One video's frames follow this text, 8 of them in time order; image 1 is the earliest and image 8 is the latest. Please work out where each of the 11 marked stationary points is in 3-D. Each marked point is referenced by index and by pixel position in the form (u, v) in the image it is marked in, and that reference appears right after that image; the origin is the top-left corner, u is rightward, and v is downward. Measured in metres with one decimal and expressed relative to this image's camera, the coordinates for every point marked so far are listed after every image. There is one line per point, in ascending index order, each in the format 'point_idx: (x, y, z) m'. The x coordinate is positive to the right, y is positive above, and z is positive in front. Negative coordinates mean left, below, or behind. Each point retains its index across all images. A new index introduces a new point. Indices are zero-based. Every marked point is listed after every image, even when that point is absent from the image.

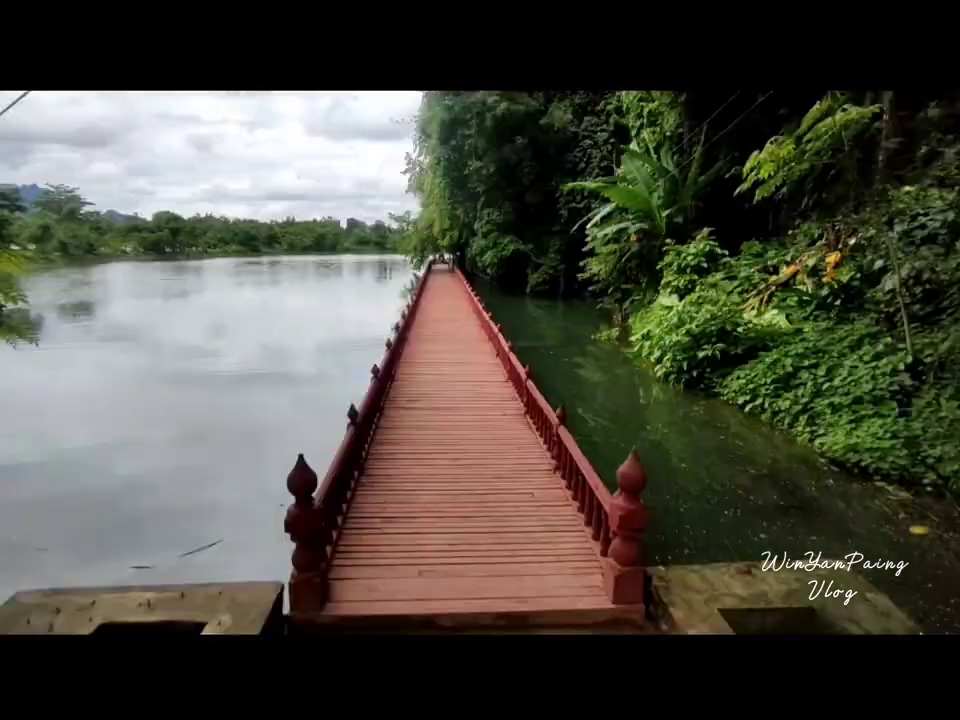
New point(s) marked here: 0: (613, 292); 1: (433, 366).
0: (+2.5, +1.3, +12.0) m
1: (-0.6, 0.0, +8.2) m
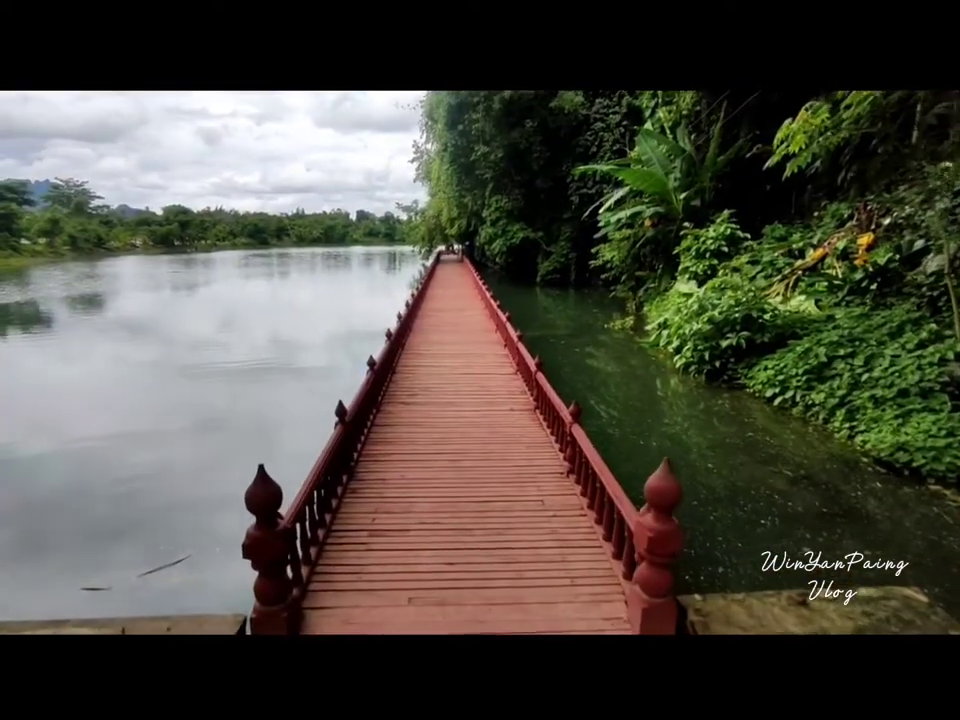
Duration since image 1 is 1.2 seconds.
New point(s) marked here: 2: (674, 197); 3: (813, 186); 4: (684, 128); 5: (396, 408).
0: (+2.7, +1.5, +11.5) m
1: (-0.5, +0.1, +7.9) m
2: (+3.0, +2.5, +9.5) m
3: (+4.8, +2.5, +9.0) m
4: (+3.2, +3.7, +9.8) m
5: (-0.8, -0.4, +5.7) m
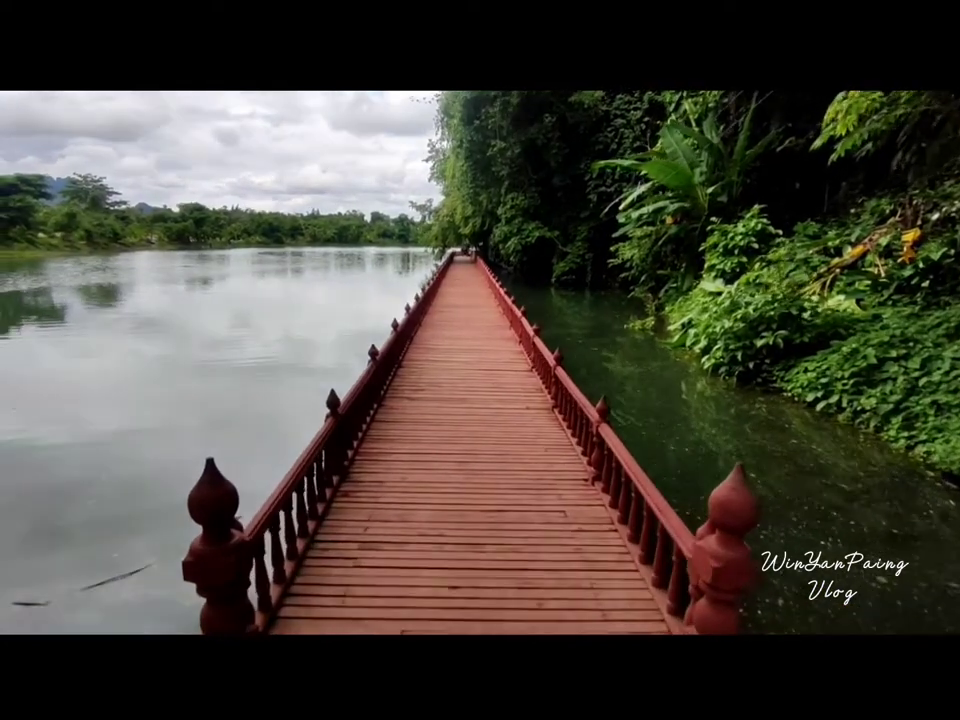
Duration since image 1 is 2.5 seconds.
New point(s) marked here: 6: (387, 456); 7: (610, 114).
0: (+2.9, +1.4, +11.1) m
1: (-0.3, +0.1, +7.4) m
2: (+3.2, +2.5, +9.1) m
3: (+5.0, +2.4, +8.5) m
4: (+3.5, +3.6, +9.4) m
5: (-0.7, -0.4, +5.3) m
6: (-0.6, -0.6, +4.1) m
7: (+3.1, +5.8, +14.8) m
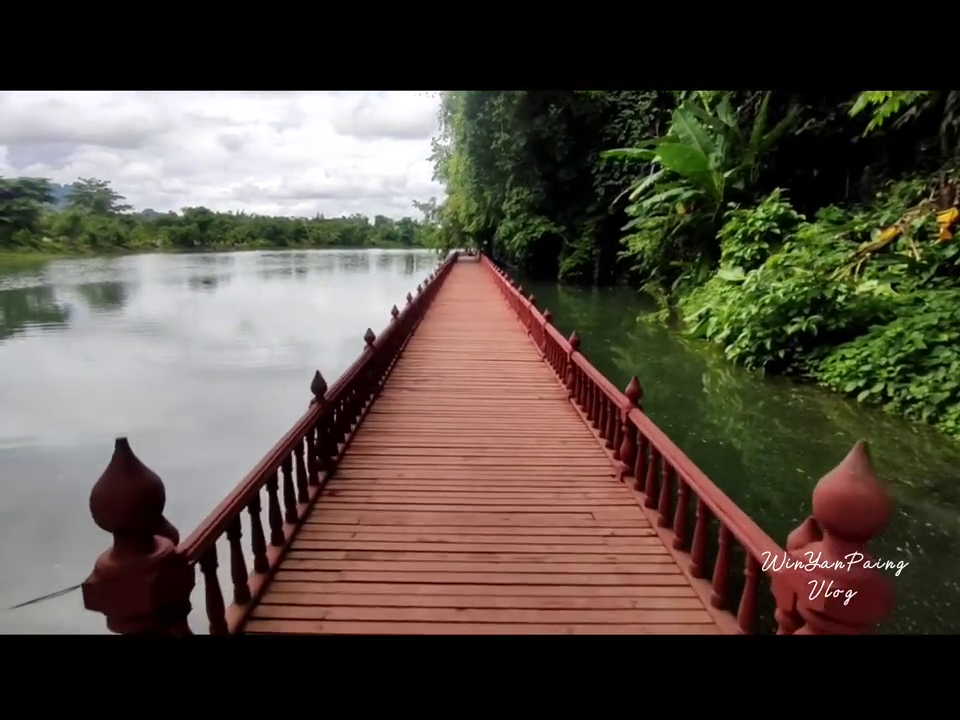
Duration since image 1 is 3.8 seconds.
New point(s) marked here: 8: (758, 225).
0: (+3.0, +1.5, +10.7) m
1: (-0.3, +0.2, +7.1) m
2: (+3.3, +2.5, +8.7) m
3: (+5.1, +2.5, +8.1) m
4: (+3.5, +3.7, +9.0) m
5: (-0.6, -0.3, +4.9) m
6: (-0.5, -0.5, +3.7) m
7: (+3.2, +5.9, +14.4) m
8: (+3.3, +1.6, +7.5) m
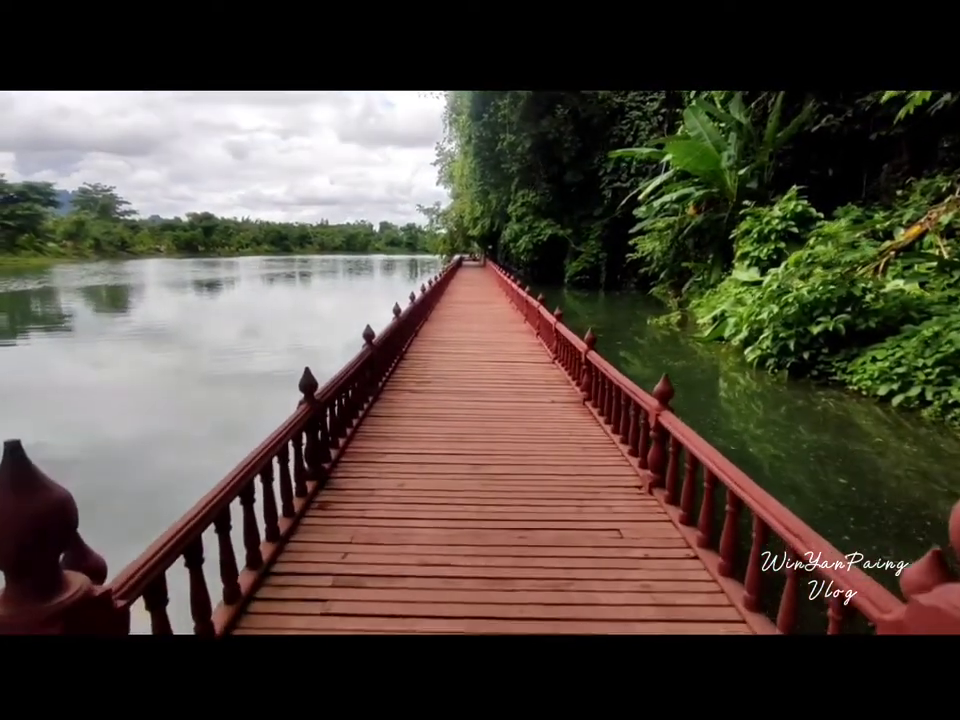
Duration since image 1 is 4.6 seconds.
0: (+3.1, +1.4, +10.4) m
1: (-0.2, +0.1, +6.8) m
2: (+3.4, +2.5, +8.4) m
3: (+5.2, +2.4, +7.8) m
4: (+3.6, +3.6, +8.7) m
5: (-0.6, -0.3, +4.6) m
6: (-0.5, -0.5, +3.5) m
7: (+3.3, +5.8, +14.2) m
8: (+3.4, +1.6, +7.2) m
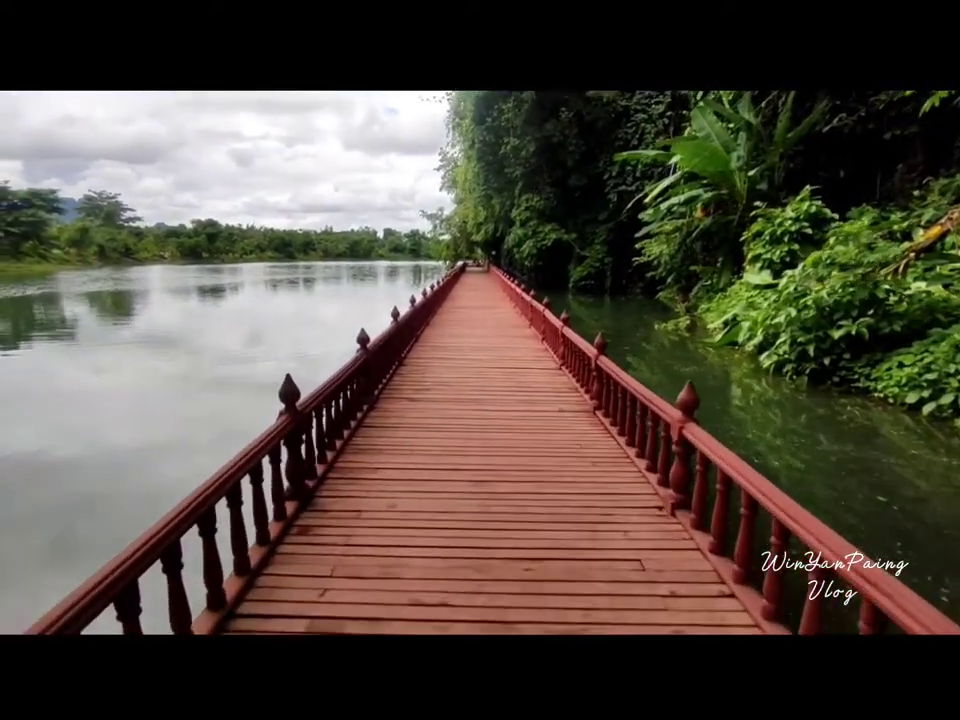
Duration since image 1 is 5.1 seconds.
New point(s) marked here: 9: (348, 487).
0: (+3.2, +1.3, +10.2) m
1: (-0.2, +0.1, +6.6) m
2: (+3.4, +2.4, +8.2) m
3: (+5.2, +2.4, +7.6) m
4: (+3.7, +3.5, +8.5) m
5: (-0.5, -0.3, +4.4) m
6: (-0.5, -0.6, +3.3) m
7: (+3.4, +5.6, +14.0) m
8: (+3.4, +1.5, +7.0) m
9: (-0.7, -0.6, +3.0) m
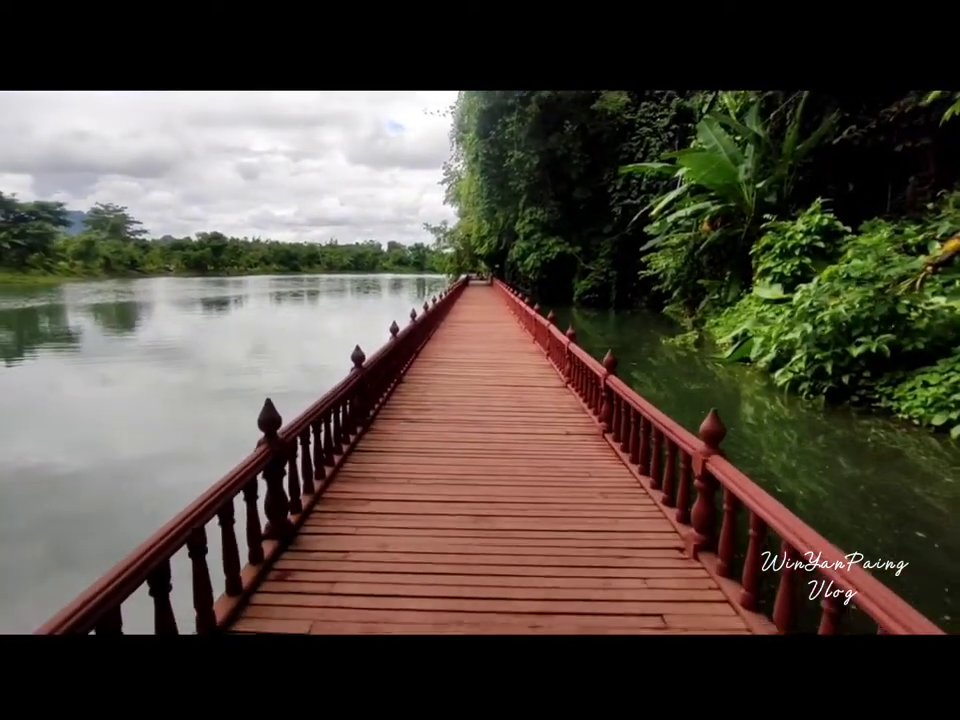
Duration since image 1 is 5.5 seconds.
0: (+3.2, +1.1, +10.0) m
1: (-0.1, -0.1, +6.4) m
2: (+3.5, +2.2, +8.1) m
3: (+5.2, +2.2, +7.4) m
4: (+3.7, +3.3, +8.4) m
5: (-0.5, -0.5, +4.2) m
6: (-0.5, -0.7, +3.1) m
7: (+3.5, +5.3, +13.9) m
8: (+3.5, +1.3, +6.8) m
9: (-0.7, -0.7, +2.8) m
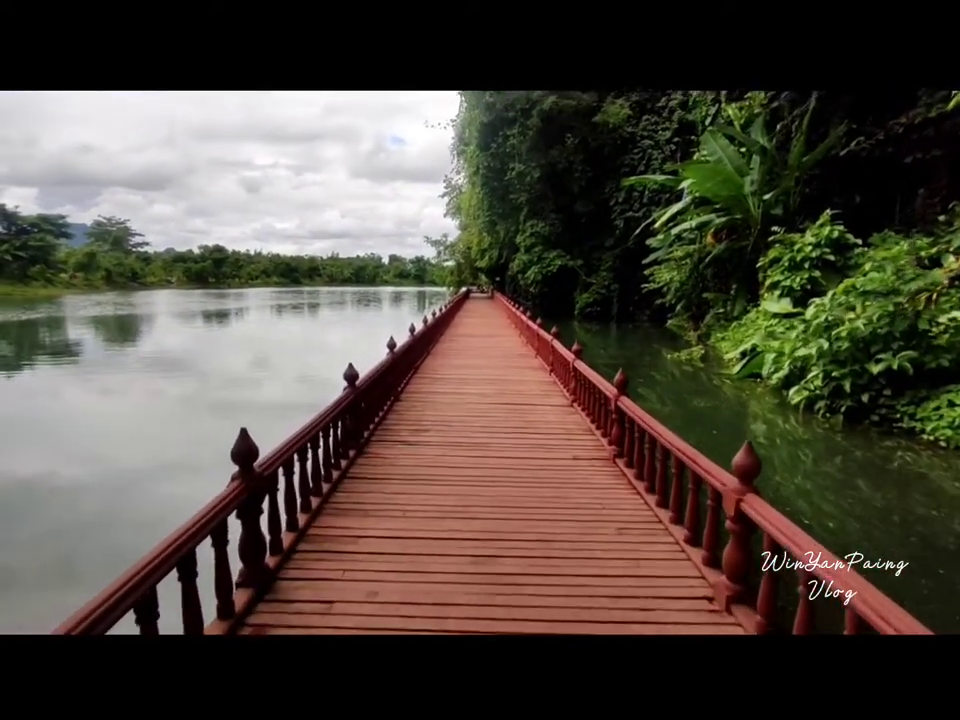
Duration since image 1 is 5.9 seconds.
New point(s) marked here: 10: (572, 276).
0: (+3.2, +0.8, +9.8) m
1: (-0.1, -0.2, +6.2) m
2: (+3.5, +2.0, +7.9) m
3: (+5.2, +2.0, +7.3) m
4: (+3.7, +3.1, +8.3) m
5: (-0.5, -0.6, +4.0) m
6: (-0.5, -0.7, +2.9) m
7: (+3.5, +5.0, +13.8) m
8: (+3.5, +1.2, +6.7) m
9: (-0.6, -0.8, +2.6) m
10: (+2.5, +2.3, +17.0) m
